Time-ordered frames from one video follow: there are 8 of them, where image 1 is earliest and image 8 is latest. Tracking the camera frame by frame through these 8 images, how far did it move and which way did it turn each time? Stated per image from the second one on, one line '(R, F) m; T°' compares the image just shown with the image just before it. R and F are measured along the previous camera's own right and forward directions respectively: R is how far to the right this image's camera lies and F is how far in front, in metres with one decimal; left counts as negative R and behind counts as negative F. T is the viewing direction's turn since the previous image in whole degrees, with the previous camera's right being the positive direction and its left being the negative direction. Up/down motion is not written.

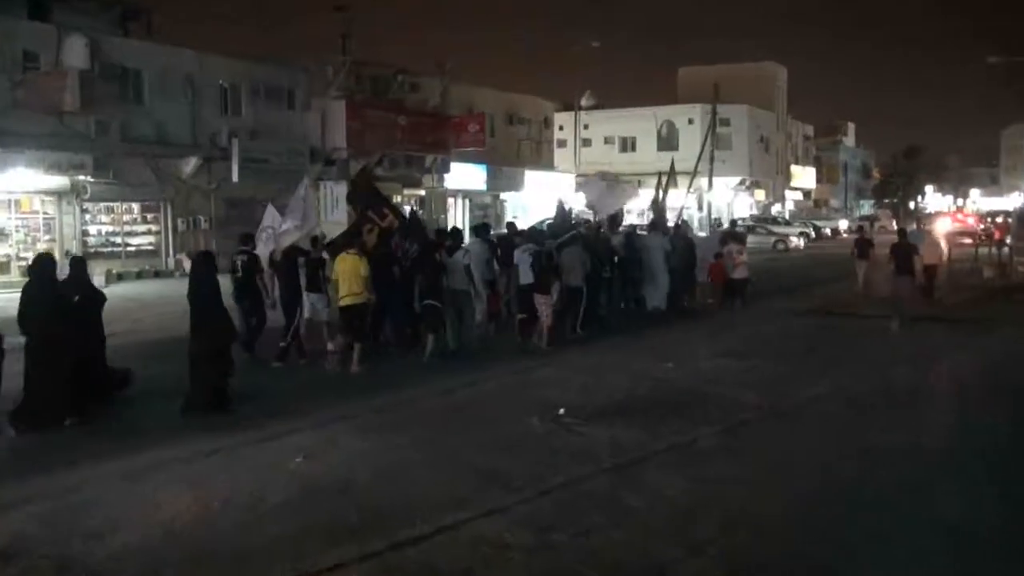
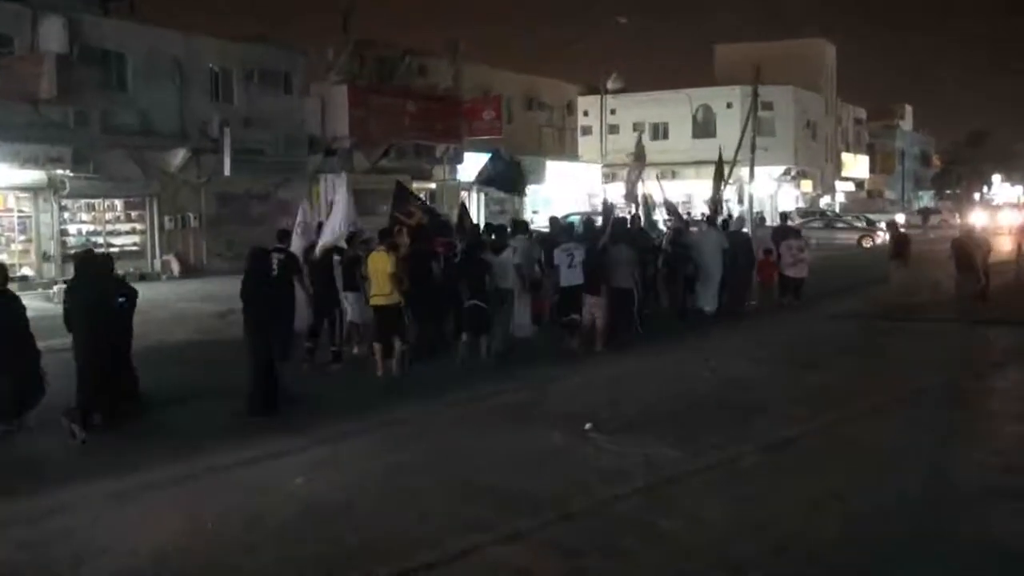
(+0.3, +1.1) m; -2°
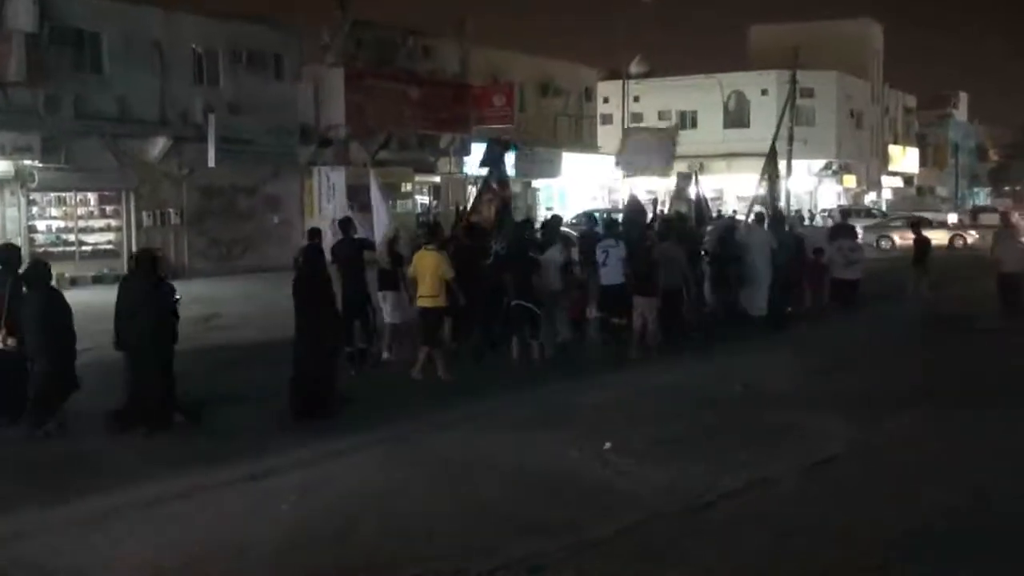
(+0.1, +1.0) m; -1°
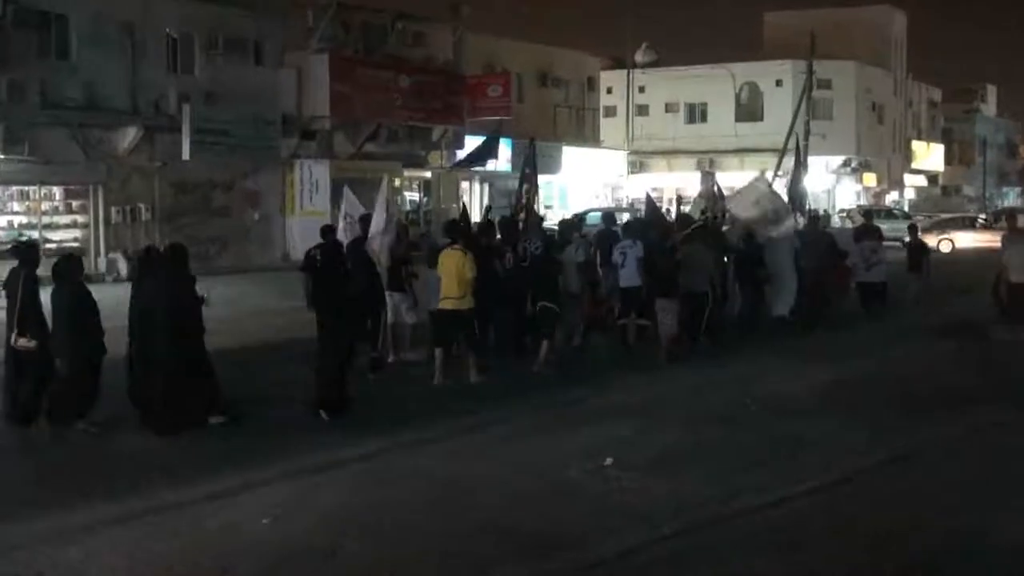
(0.0, +0.6) m; 0°
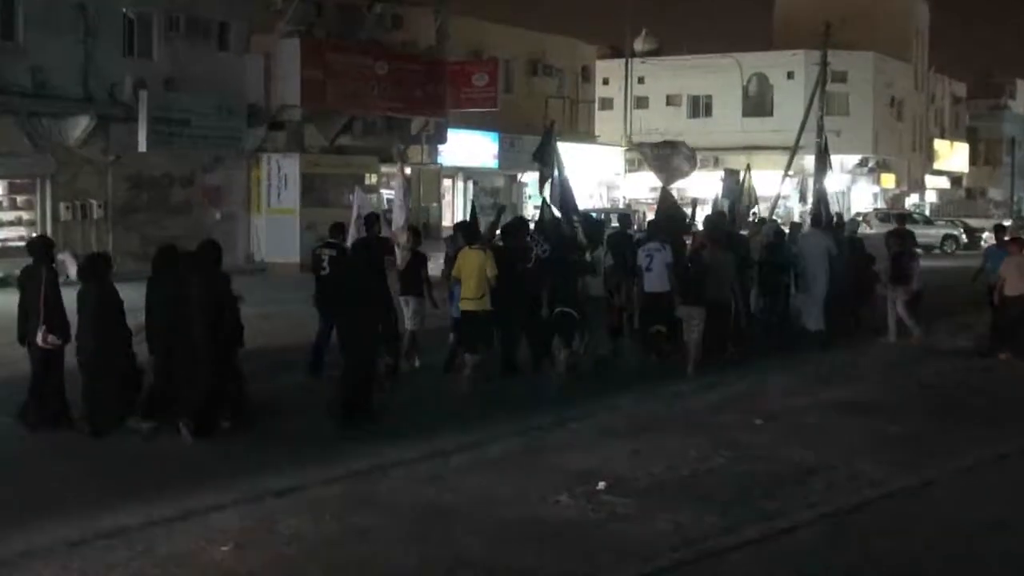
(0.0, +0.7) m; 0°
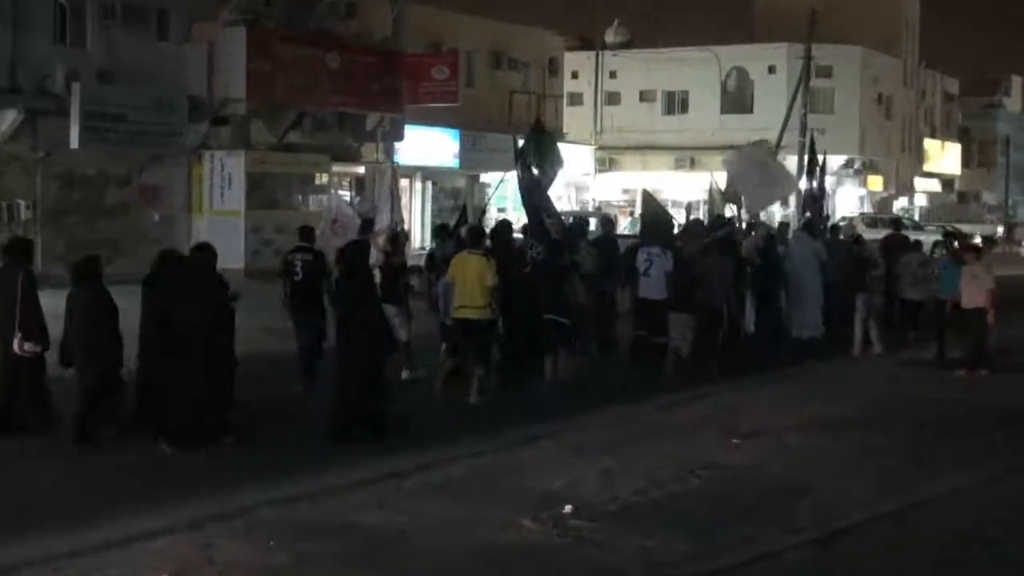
(+0.1, +0.6) m; +1°
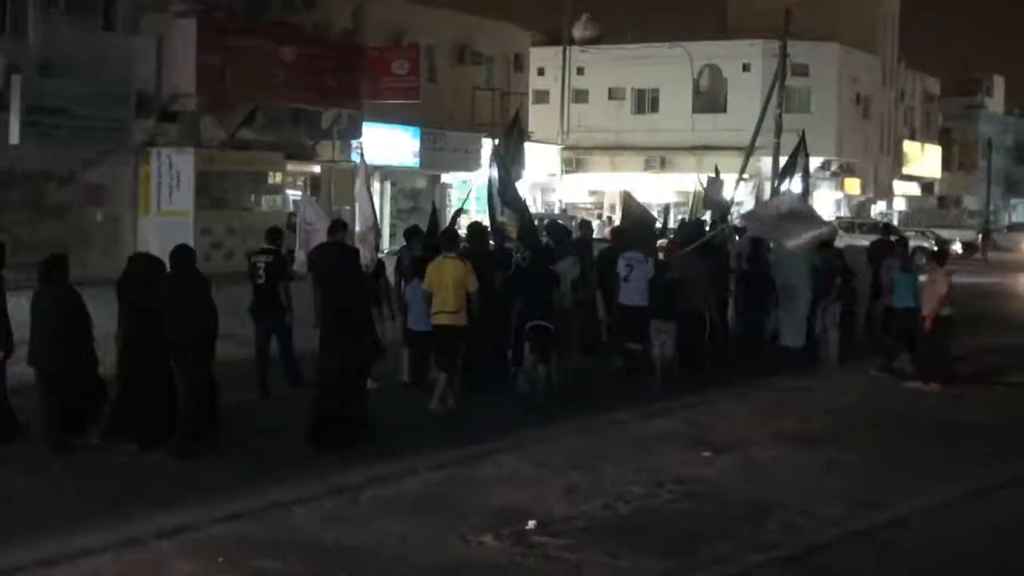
(0.0, +0.3) m; +1°
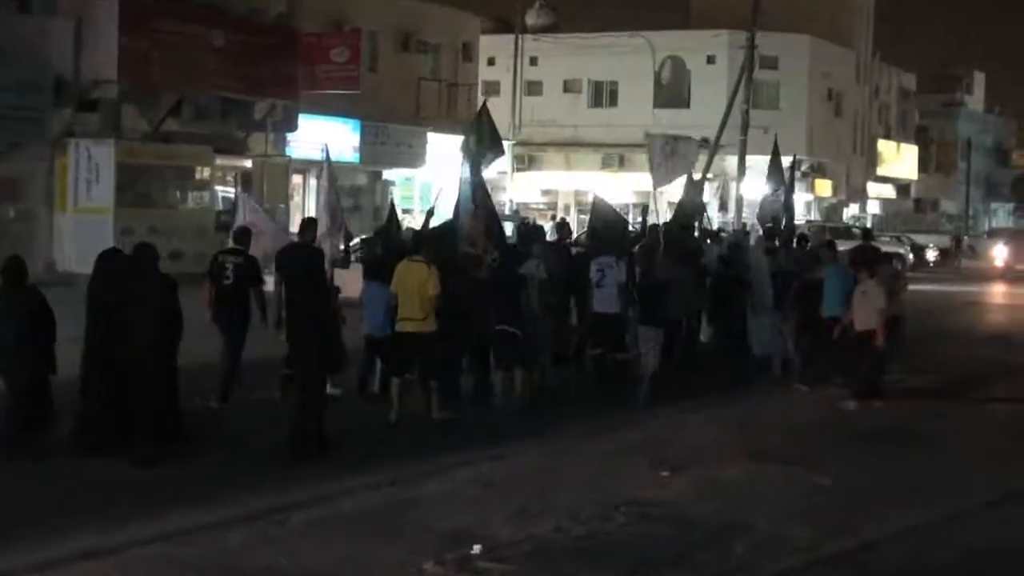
(+0.1, +0.5) m; +1°
